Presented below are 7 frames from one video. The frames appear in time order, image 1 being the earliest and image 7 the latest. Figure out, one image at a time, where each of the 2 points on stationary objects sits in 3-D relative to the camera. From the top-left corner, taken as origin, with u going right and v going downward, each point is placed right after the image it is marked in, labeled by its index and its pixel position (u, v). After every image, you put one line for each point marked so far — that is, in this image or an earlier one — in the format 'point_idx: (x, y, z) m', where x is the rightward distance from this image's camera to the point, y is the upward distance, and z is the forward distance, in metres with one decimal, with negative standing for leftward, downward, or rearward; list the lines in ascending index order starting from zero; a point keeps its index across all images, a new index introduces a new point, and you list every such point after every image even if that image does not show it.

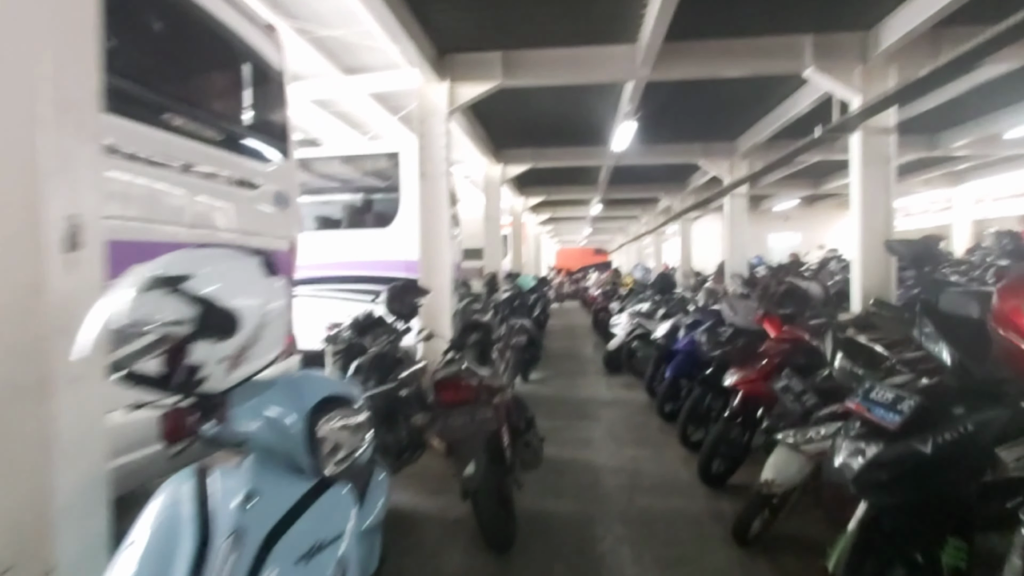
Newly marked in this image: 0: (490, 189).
0: (-0.3, +1.6, +10.0) m
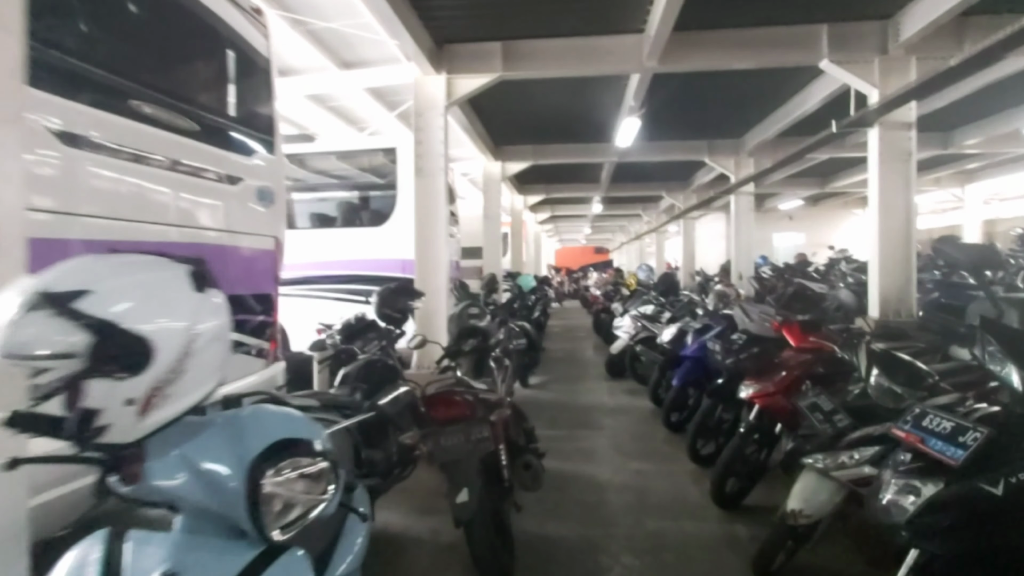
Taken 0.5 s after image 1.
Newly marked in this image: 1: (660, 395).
0: (-0.3, +1.6, +9.7) m
1: (+1.3, -0.9, +5.5) m
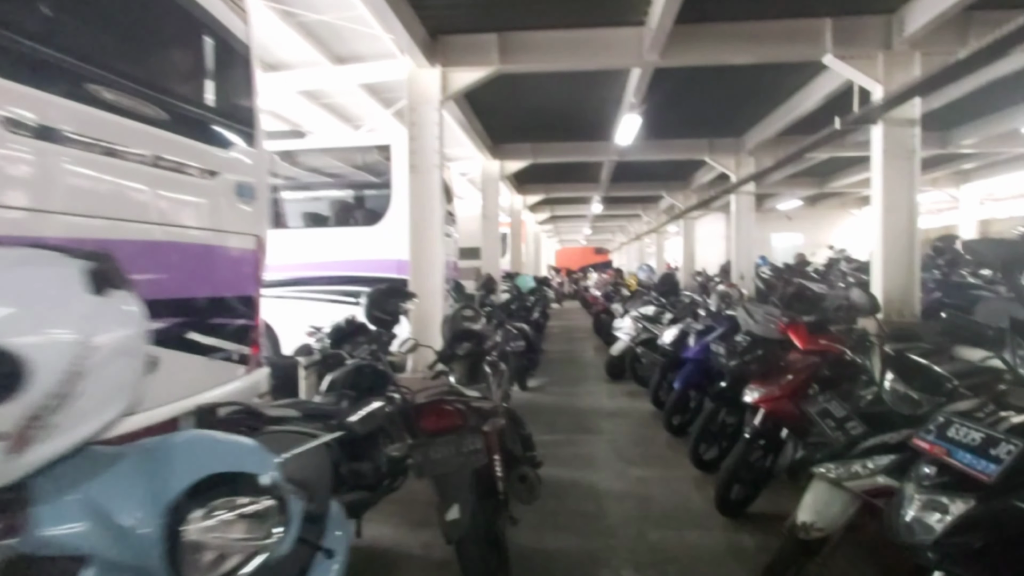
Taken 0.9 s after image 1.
0: (-0.4, +1.6, +9.6) m
1: (+1.3, -0.9, +5.3) m
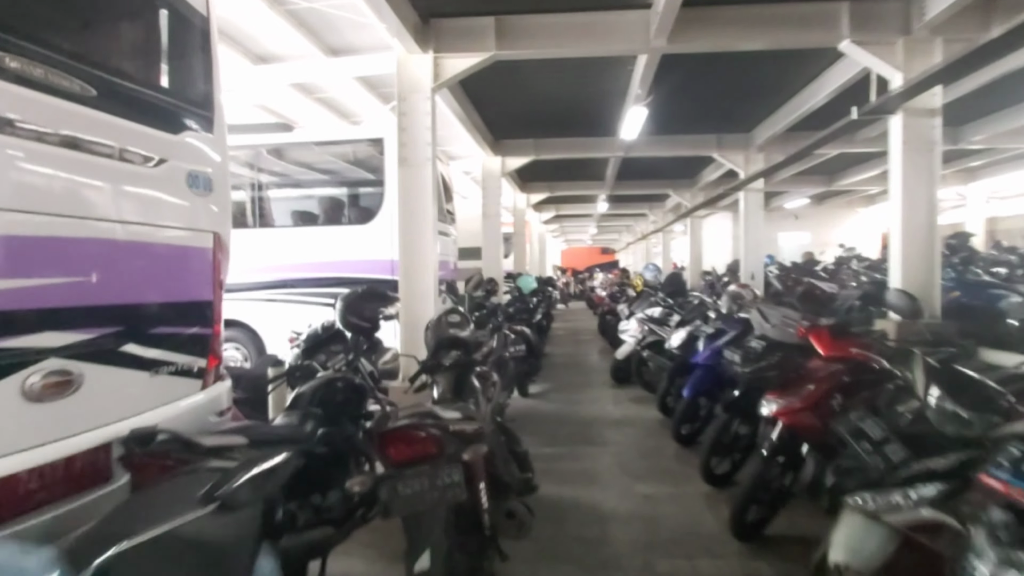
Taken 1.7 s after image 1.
0: (-0.3, +1.5, +9.3) m
1: (+1.2, -0.9, +5.0) m
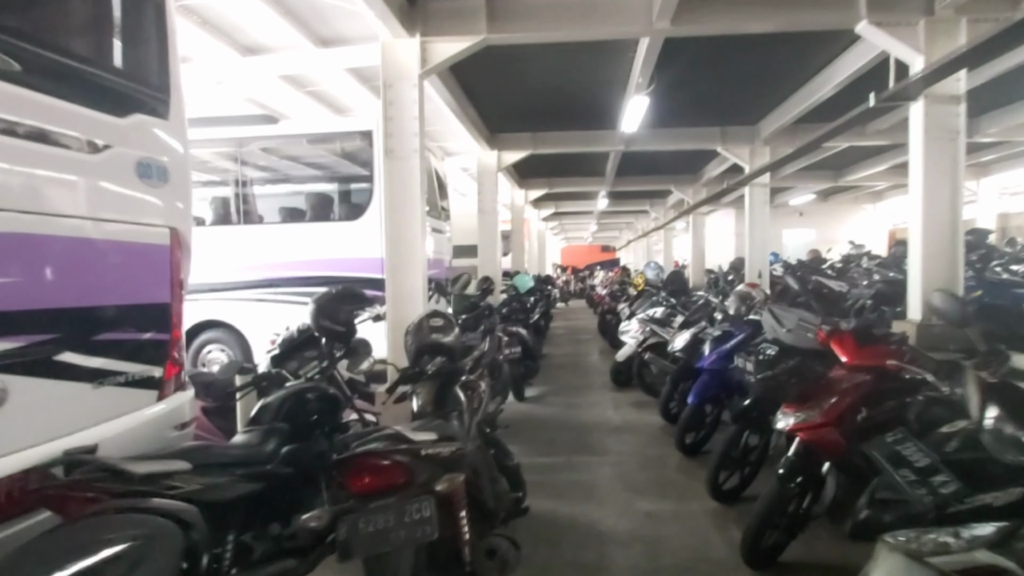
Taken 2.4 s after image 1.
0: (-0.4, +1.6, +9.0) m
1: (+1.2, -0.9, +4.8) m
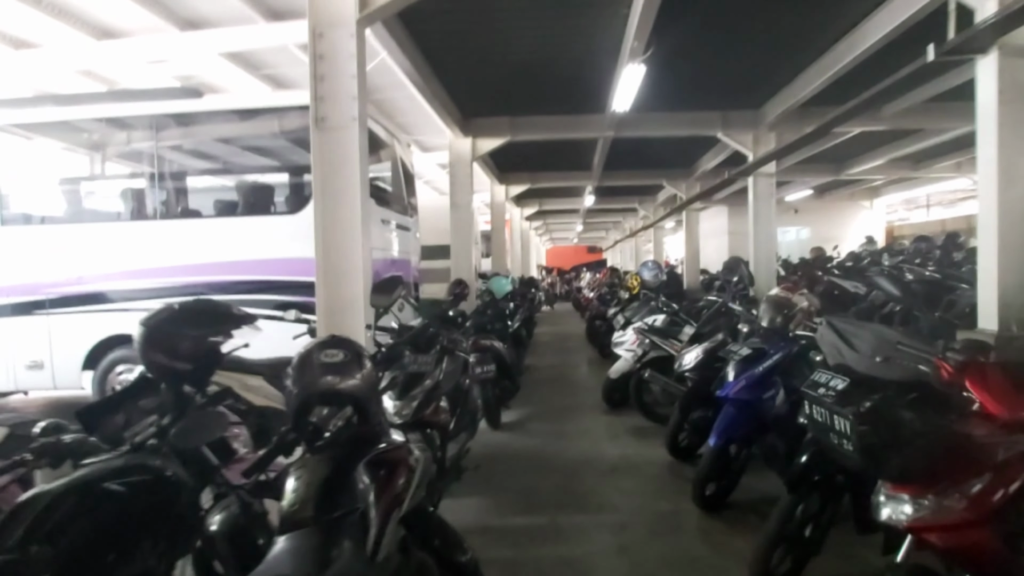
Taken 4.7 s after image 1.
0: (-0.7, +1.5, +8.0) m
1: (+1.0, -0.9, +3.8) m
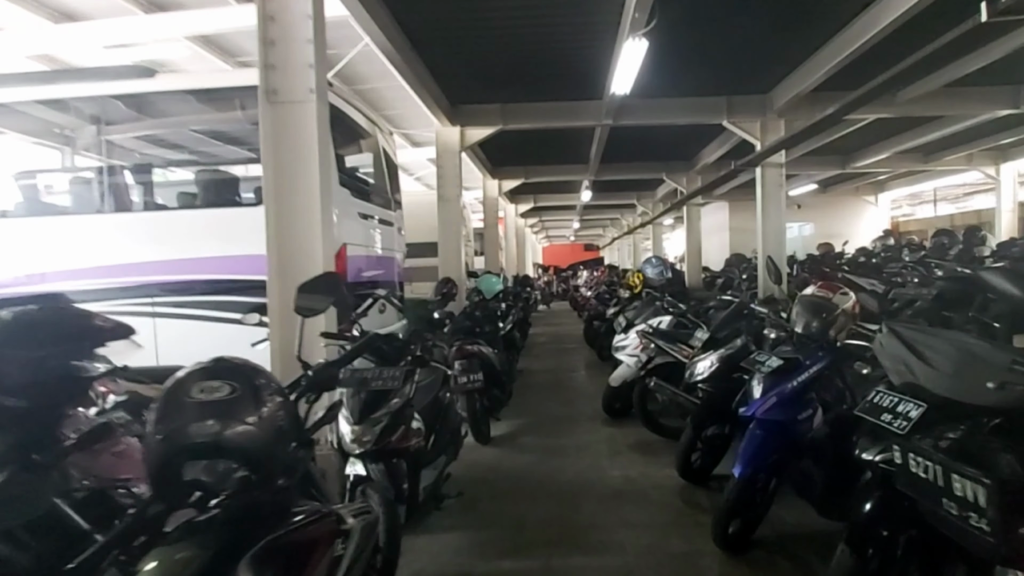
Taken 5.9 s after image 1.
0: (-0.8, +1.5, +7.5) m
1: (+1.0, -0.9, +3.3) m
